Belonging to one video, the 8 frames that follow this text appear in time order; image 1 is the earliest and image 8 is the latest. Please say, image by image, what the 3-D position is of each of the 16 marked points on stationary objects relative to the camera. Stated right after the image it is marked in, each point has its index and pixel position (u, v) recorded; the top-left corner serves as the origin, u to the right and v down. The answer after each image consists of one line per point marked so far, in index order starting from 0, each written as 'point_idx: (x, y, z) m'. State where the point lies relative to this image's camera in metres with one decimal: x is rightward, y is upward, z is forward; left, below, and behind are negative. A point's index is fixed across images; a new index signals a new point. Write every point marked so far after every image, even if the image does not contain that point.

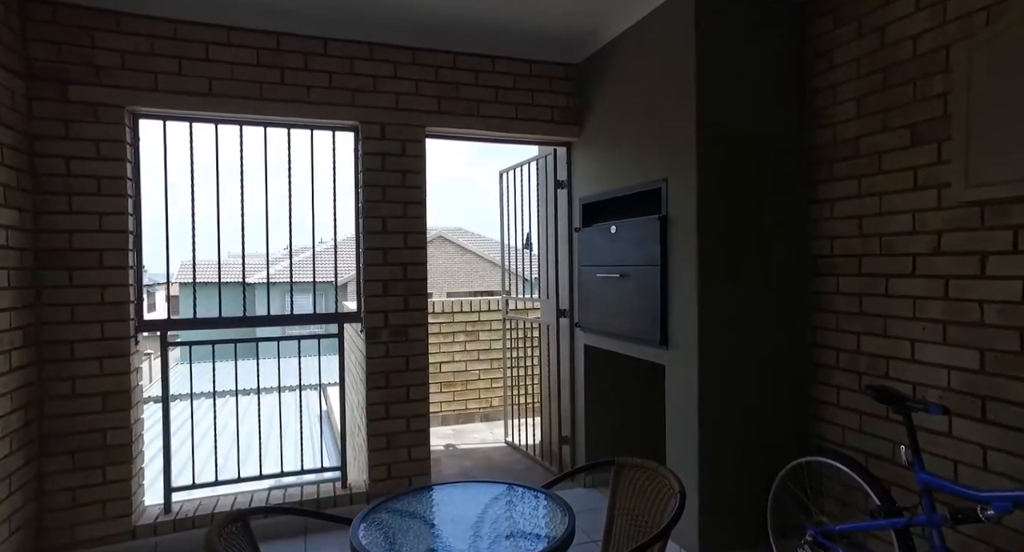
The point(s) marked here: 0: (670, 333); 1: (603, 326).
0: (+0.7, -0.2, +2.5) m
1: (+0.5, -0.3, +3.0) m
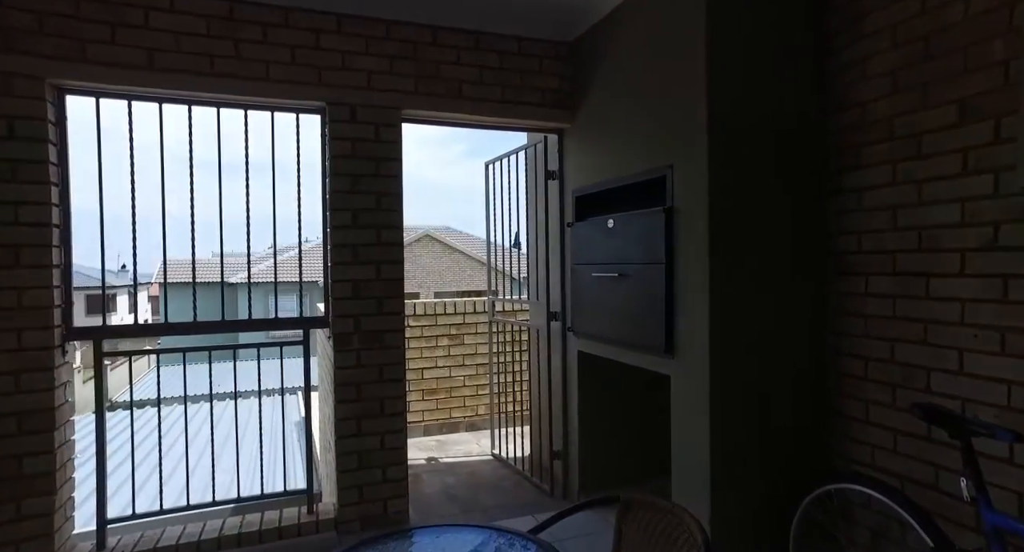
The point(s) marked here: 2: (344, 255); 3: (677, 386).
0: (+0.6, -0.2, +2.2) m
1: (+0.4, -0.3, +2.7) m
2: (-0.7, +0.1, +2.5) m
3: (+0.6, -0.4, +2.2) m
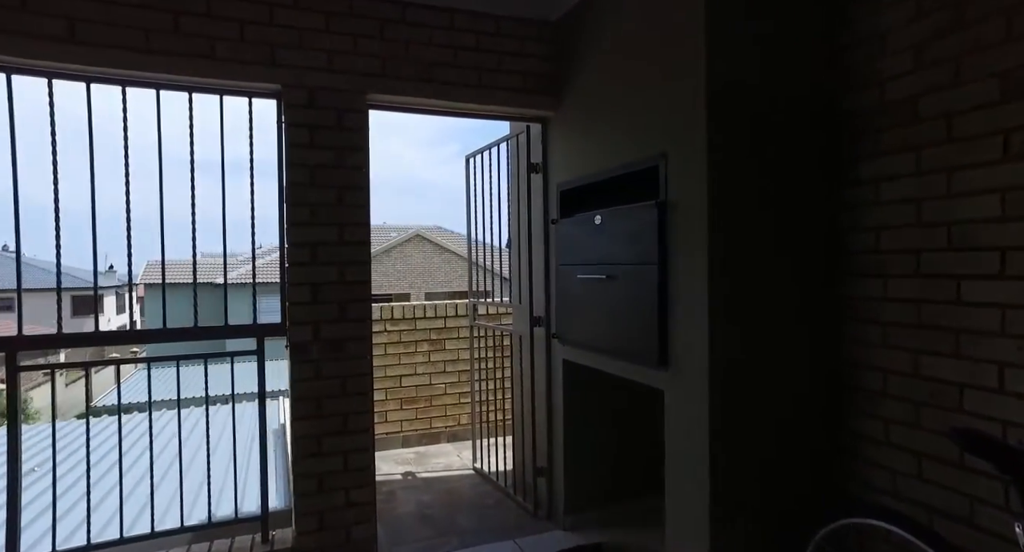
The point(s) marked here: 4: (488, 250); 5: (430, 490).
0: (+0.5, -0.2, +1.9) m
1: (+0.3, -0.3, +2.4) m
2: (-0.8, +0.1, +2.3) m
3: (+0.6, -0.4, +1.9) m
4: (-0.1, +0.2, +3.5) m
5: (-0.5, -1.2, +3.3) m
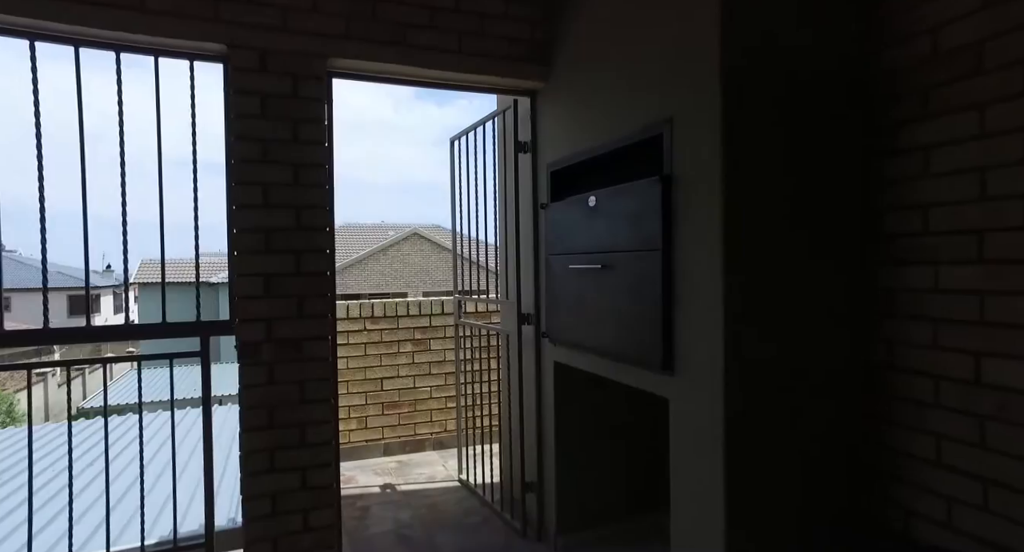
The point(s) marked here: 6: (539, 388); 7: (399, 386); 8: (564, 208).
0: (+0.5, -0.2, +1.6) m
1: (+0.3, -0.2, +2.1) m
2: (-0.9, +0.1, +2.0) m
3: (+0.5, -0.4, +1.6) m
4: (-0.2, +0.2, +3.2) m
5: (-0.5, -1.2, +3.0) m
6: (+0.1, -0.5, +2.6) m
7: (-0.7, -0.7, +3.8) m
8: (+0.2, +0.3, +2.3) m
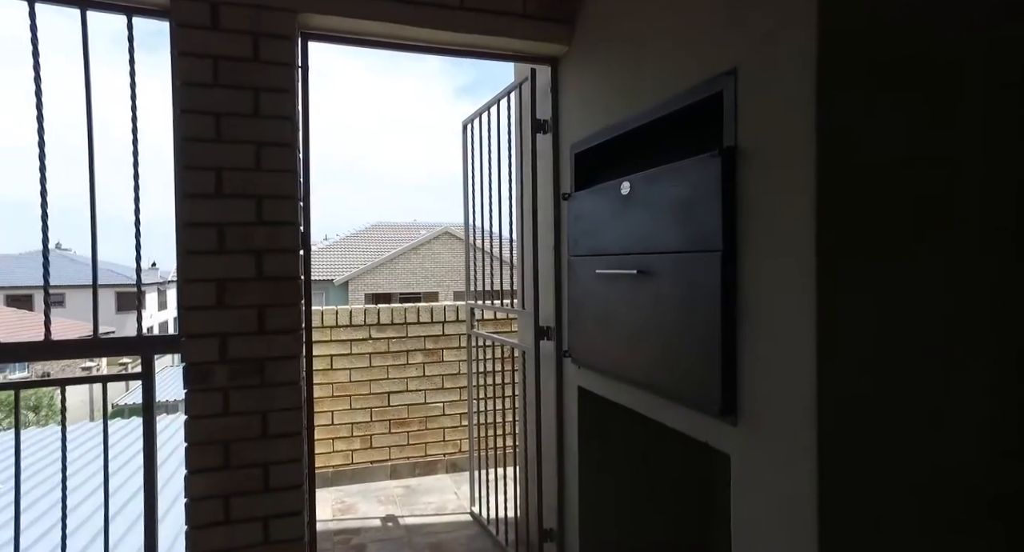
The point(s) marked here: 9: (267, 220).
0: (+0.5, -0.2, +1.2) m
1: (+0.3, -0.3, +1.7) m
2: (-0.9, +0.1, +1.6) m
3: (+0.5, -0.4, +1.2) m
4: (-0.1, +0.2, +2.8) m
5: (-0.5, -1.2, +2.6) m
6: (+0.2, -0.5, +2.1) m
7: (-0.6, -0.8, +3.4) m
8: (+0.2, +0.2, +1.8) m
9: (-0.7, +0.2, +1.7) m
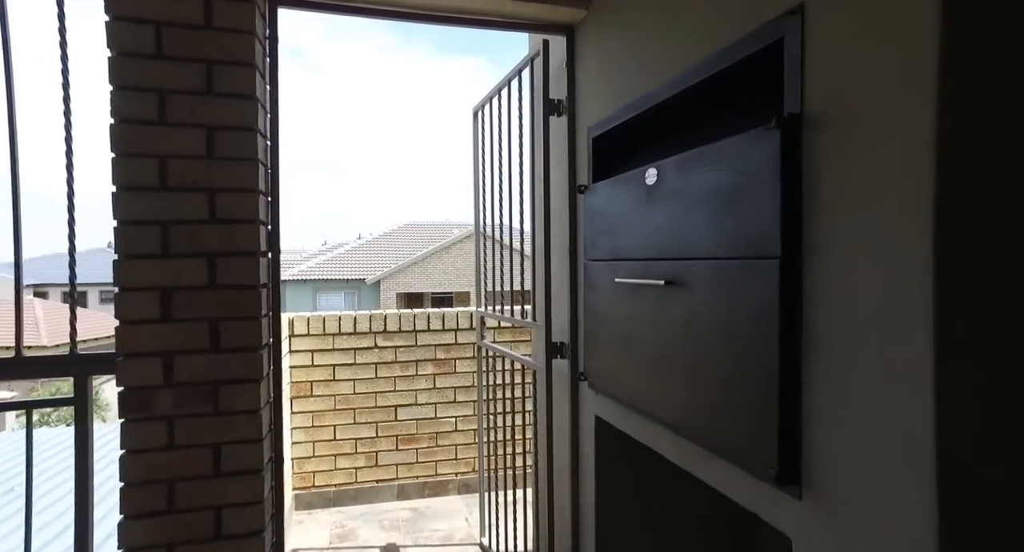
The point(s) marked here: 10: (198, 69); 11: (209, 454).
0: (+0.5, -0.3, +0.9) m
1: (+0.3, -0.3, +1.4) m
2: (-0.9, +0.1, +1.4) m
3: (+0.5, -0.4, +0.9) m
4: (0.0, +0.2, +2.5) m
5: (-0.4, -1.2, +2.3) m
6: (+0.2, -0.5, +1.8) m
7: (-0.5, -0.8, +3.1) m
8: (+0.3, +0.2, +1.5) m
9: (-0.7, +0.1, +1.4) m
10: (-0.8, +0.5, +1.4) m
11: (-0.7, -0.4, +1.4) m
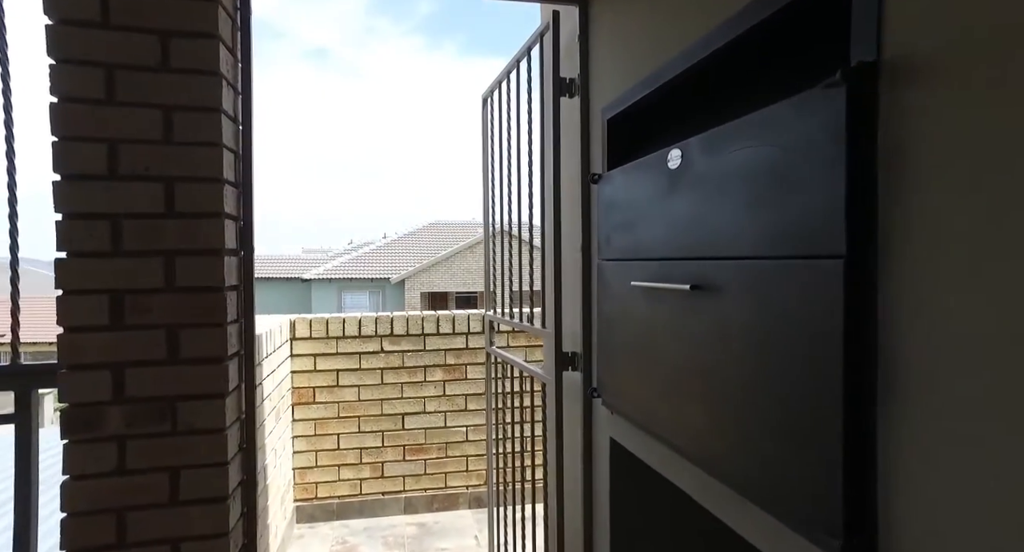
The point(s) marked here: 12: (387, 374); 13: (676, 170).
0: (+0.4, -0.3, +0.6) m
1: (+0.3, -0.3, +1.2) m
2: (-0.9, +0.1, +1.2) m
3: (+0.4, -0.5, +0.6) m
4: (0.0, +0.1, +2.3) m
5: (-0.4, -1.2, +2.1) m
6: (+0.2, -0.6, +1.6) m
7: (-0.4, -0.8, +2.9) m
8: (+0.3, +0.2, +1.3) m
9: (-0.7, +0.1, +1.2) m
10: (-0.8, +0.5, +1.2) m
11: (-0.8, -0.4, +1.2) m
12: (-0.6, -0.5, +2.9) m
13: (+0.3, +0.2, +1.0) m
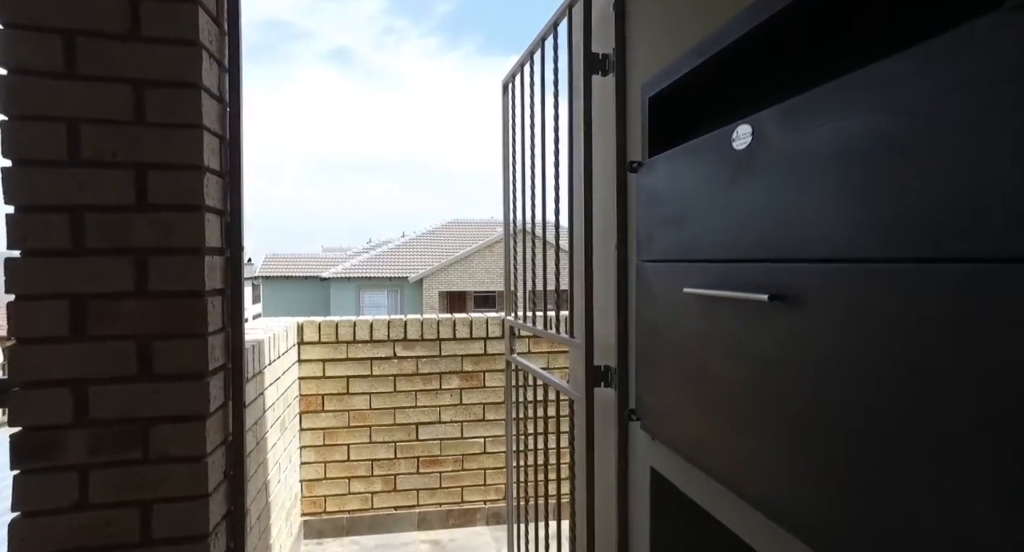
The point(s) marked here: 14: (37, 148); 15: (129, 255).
0: (+0.5, -0.3, +0.4) m
1: (+0.3, -0.3, +1.0) m
2: (-0.8, +0.1, +1.0) m
3: (+0.5, -0.5, +0.4) m
4: (+0.1, +0.1, +2.1) m
5: (-0.3, -1.2, +1.9) m
6: (+0.3, -0.6, +1.4) m
7: (-0.3, -0.8, +2.8) m
8: (+0.3, +0.2, +1.1) m
9: (-0.7, +0.1, +1.1) m
10: (-0.7, +0.5, +1.0) m
11: (-0.7, -0.4, +1.1) m
12: (-0.5, -0.5, +2.7) m
13: (+0.3, +0.2, +0.8) m
14: (-0.9, +0.2, +1.0) m
15: (-0.7, 0.0, +1.1) m
